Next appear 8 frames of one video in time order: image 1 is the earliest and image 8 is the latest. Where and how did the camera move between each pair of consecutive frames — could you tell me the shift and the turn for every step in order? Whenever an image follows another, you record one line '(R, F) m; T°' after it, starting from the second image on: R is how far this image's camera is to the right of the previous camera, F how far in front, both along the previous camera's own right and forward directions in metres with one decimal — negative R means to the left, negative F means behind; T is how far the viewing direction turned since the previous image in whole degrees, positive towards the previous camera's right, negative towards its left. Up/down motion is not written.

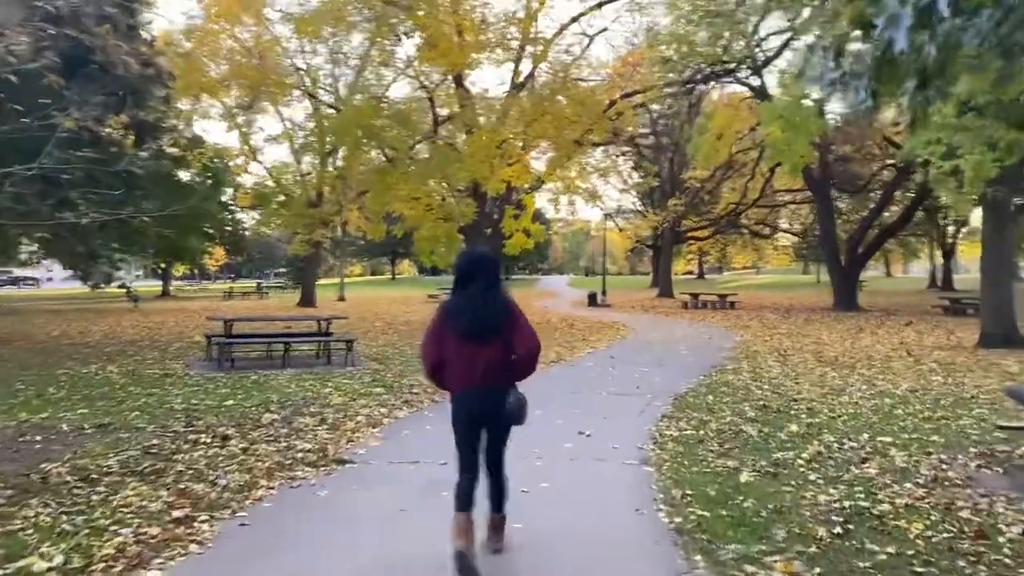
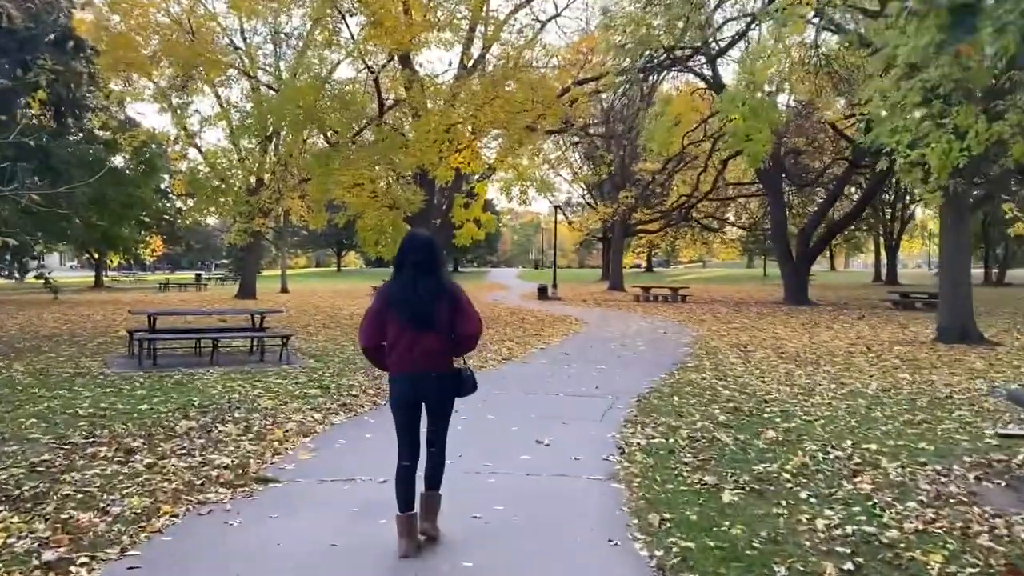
(0.0, +0.8) m; +3°
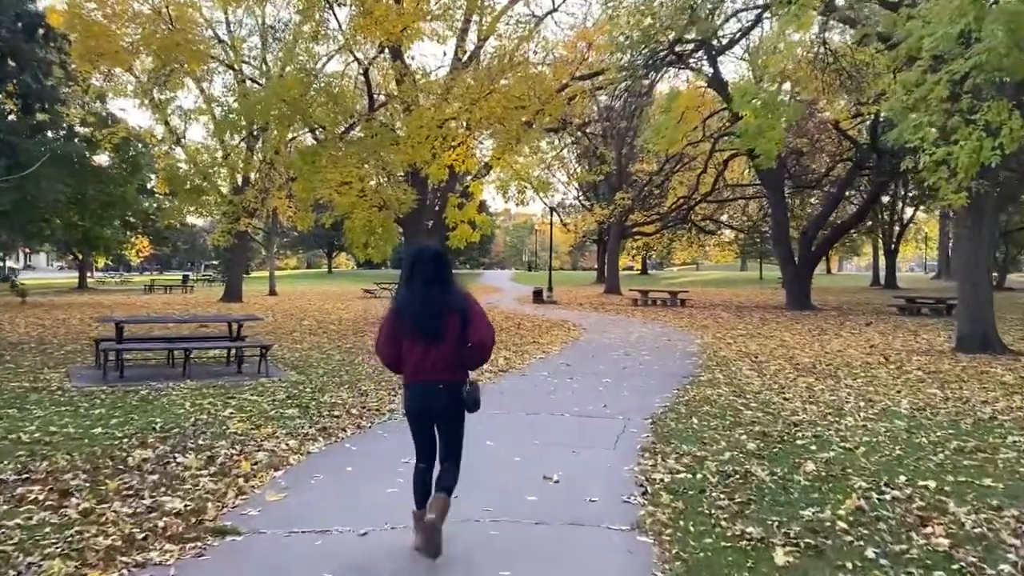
(-0.1, +0.9) m; +1°
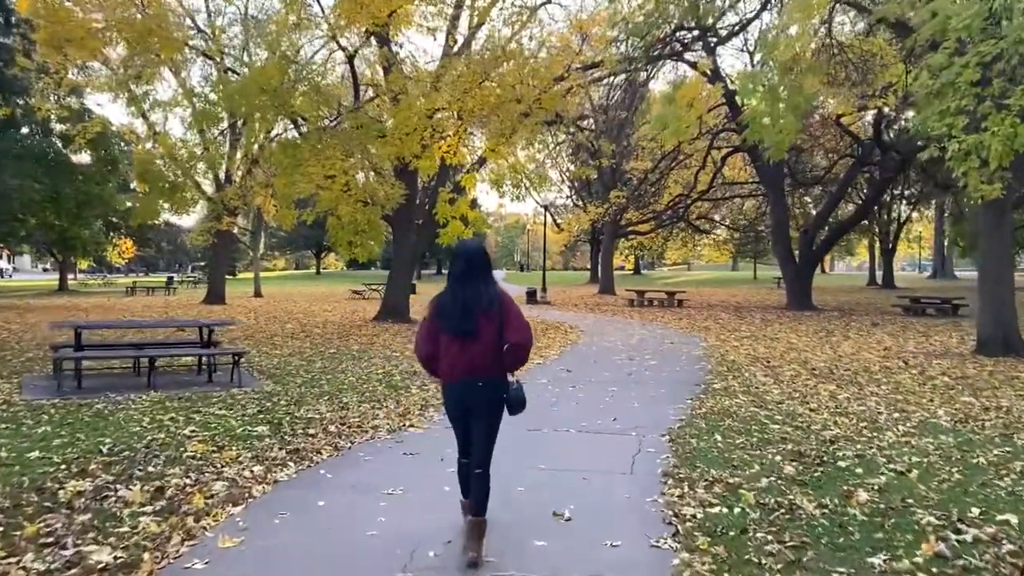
(-0.1, +0.9) m; +1°
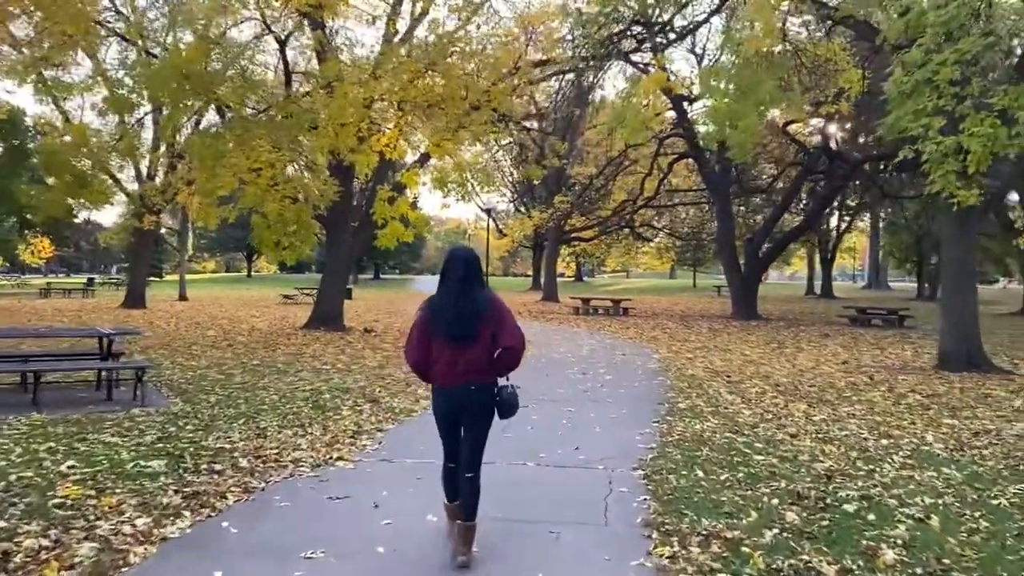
(-0.1, +1.1) m; +4°
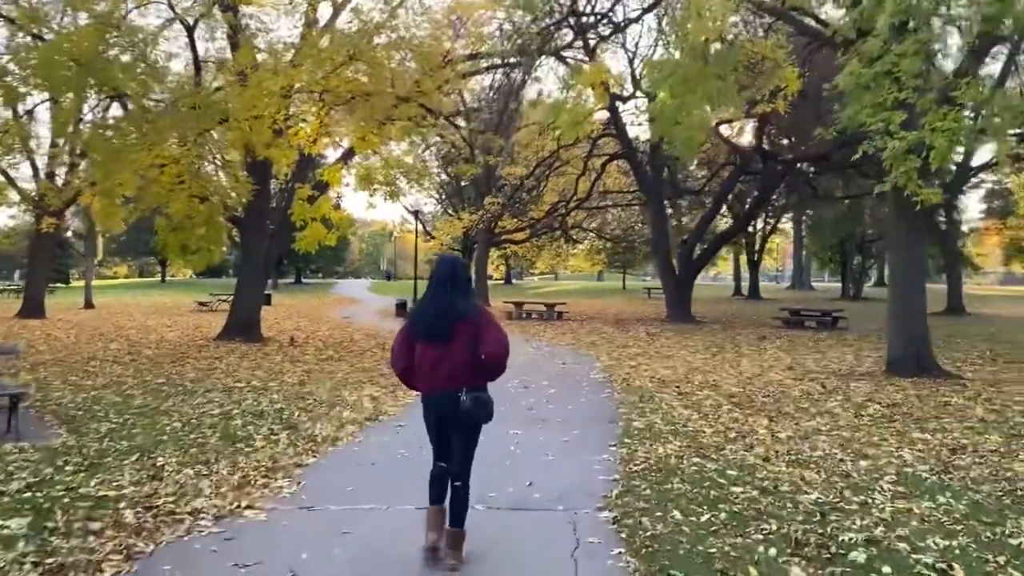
(-0.1, +0.9) m; +5°
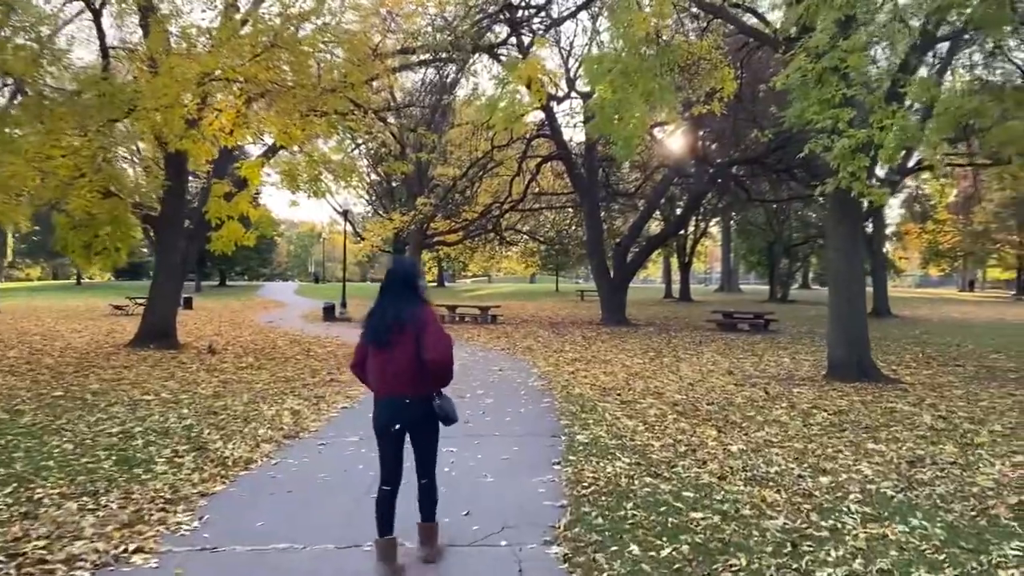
(0.0, +0.7) m; +5°
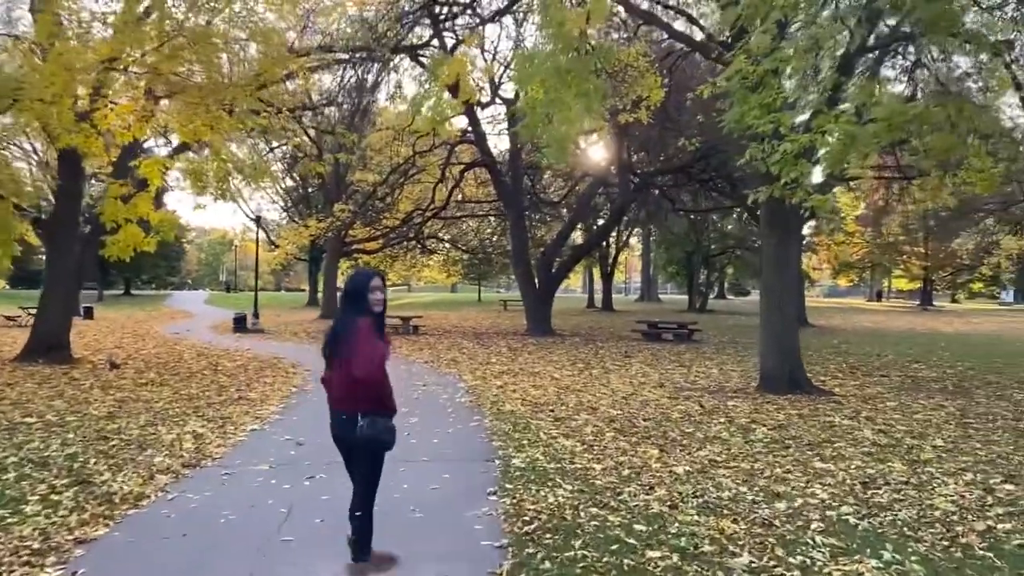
(-0.1, +0.7) m; +5°
